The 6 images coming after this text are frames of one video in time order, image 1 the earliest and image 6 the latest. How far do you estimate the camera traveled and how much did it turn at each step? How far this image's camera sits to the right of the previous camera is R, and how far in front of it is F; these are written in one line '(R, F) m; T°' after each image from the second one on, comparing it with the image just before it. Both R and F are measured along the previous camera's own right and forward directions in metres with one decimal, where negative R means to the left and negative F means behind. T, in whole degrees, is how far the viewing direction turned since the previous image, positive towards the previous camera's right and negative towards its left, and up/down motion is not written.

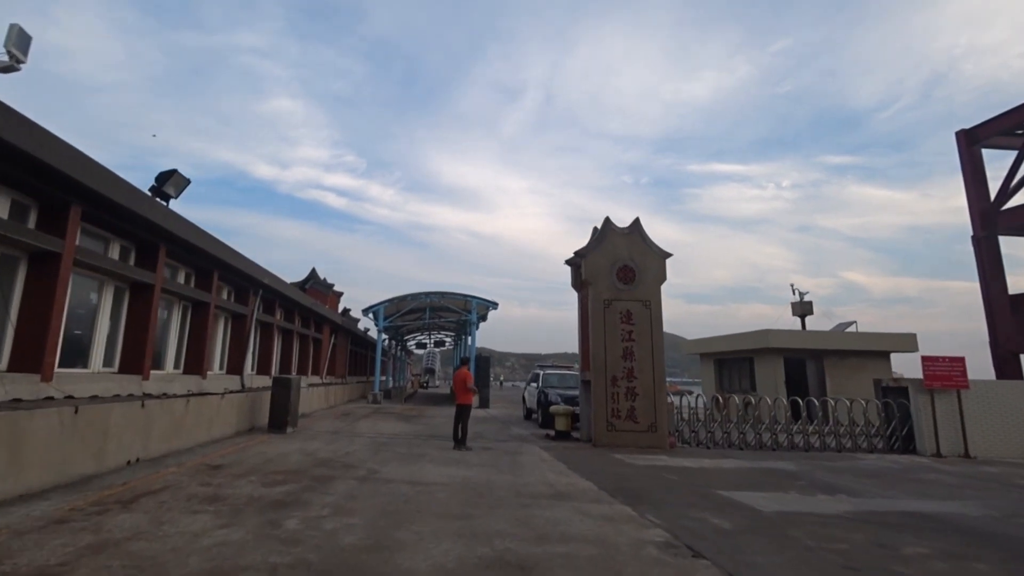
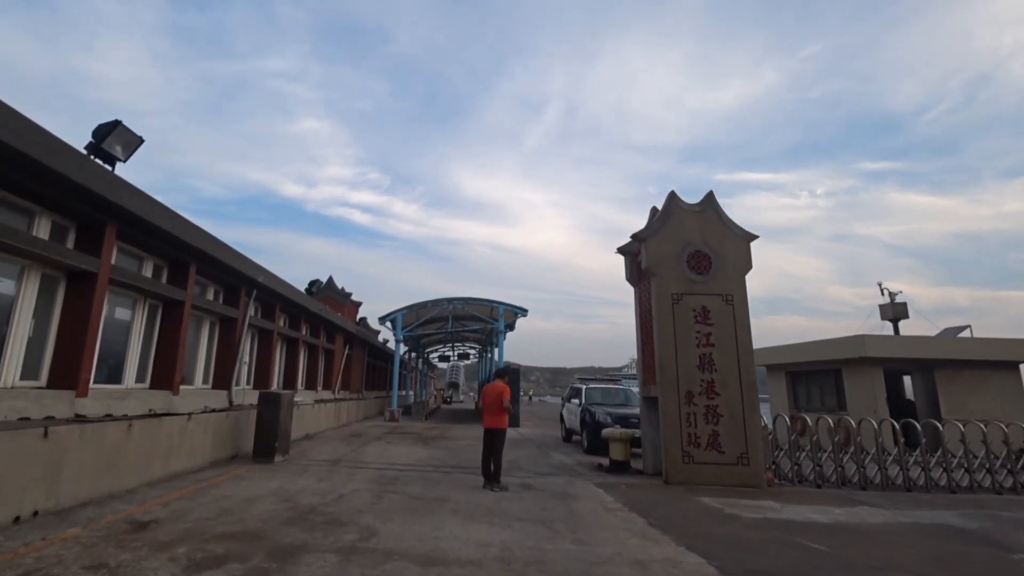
(-0.4, +2.2) m; -3°
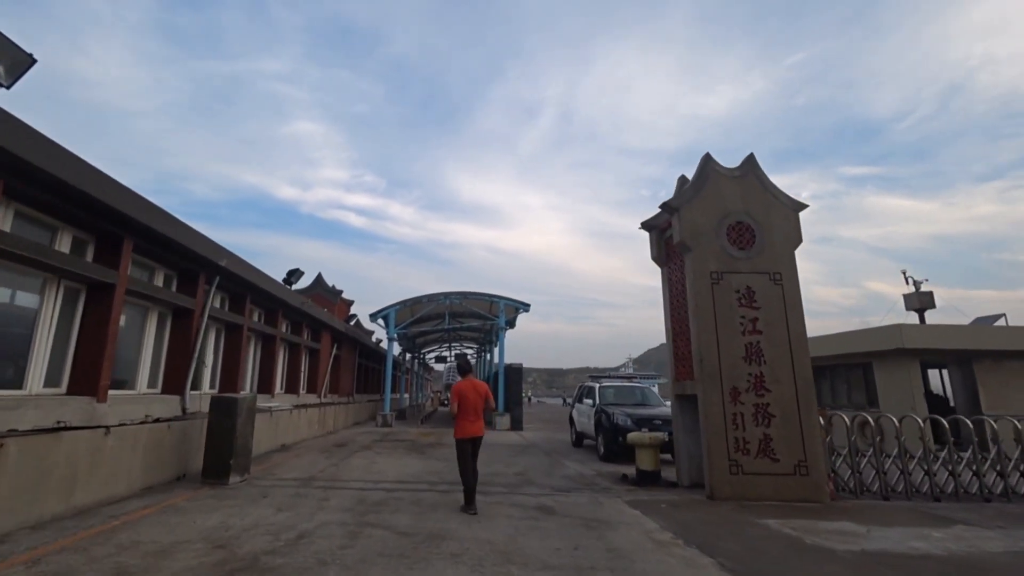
(-0.2, +1.4) m; +1°
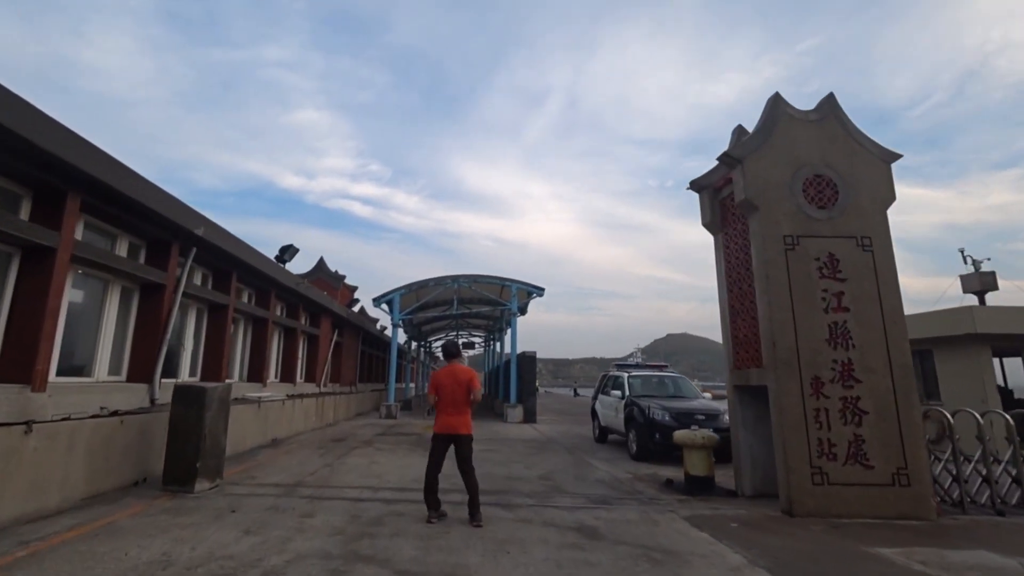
(-0.3, +1.3) m; -1°
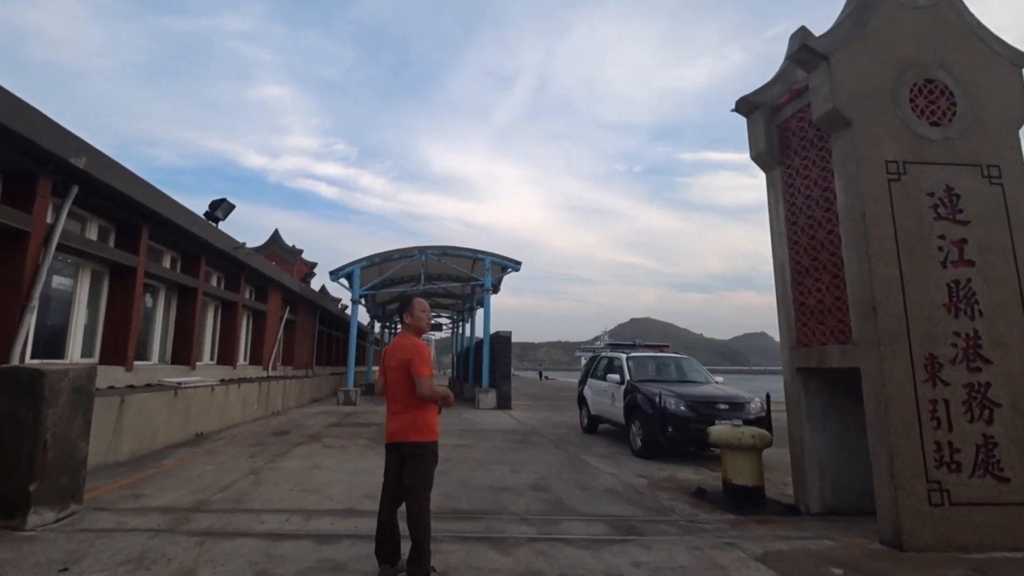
(-0.2, +1.8) m; +4°
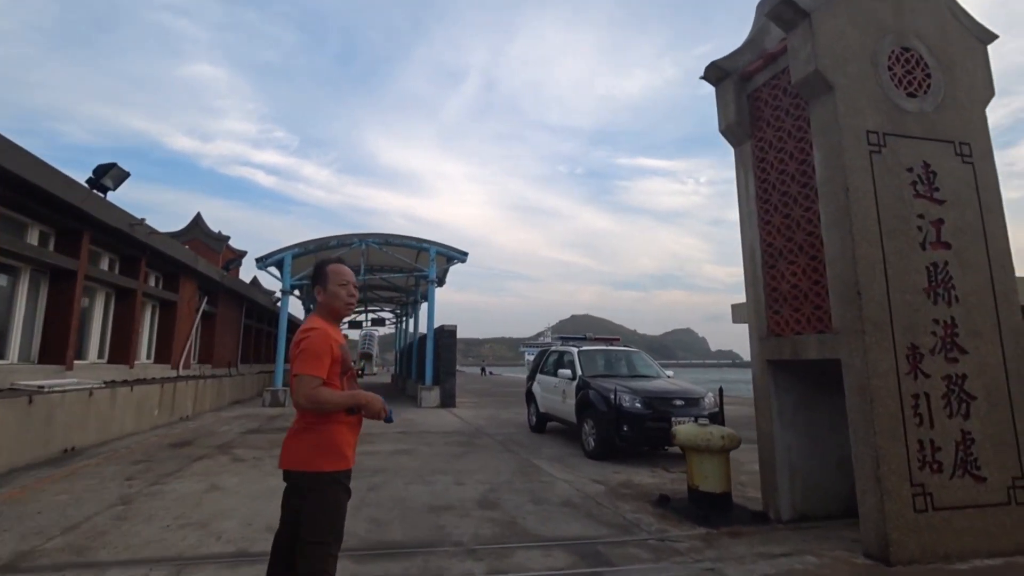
(+0.1, +0.8) m; +7°
